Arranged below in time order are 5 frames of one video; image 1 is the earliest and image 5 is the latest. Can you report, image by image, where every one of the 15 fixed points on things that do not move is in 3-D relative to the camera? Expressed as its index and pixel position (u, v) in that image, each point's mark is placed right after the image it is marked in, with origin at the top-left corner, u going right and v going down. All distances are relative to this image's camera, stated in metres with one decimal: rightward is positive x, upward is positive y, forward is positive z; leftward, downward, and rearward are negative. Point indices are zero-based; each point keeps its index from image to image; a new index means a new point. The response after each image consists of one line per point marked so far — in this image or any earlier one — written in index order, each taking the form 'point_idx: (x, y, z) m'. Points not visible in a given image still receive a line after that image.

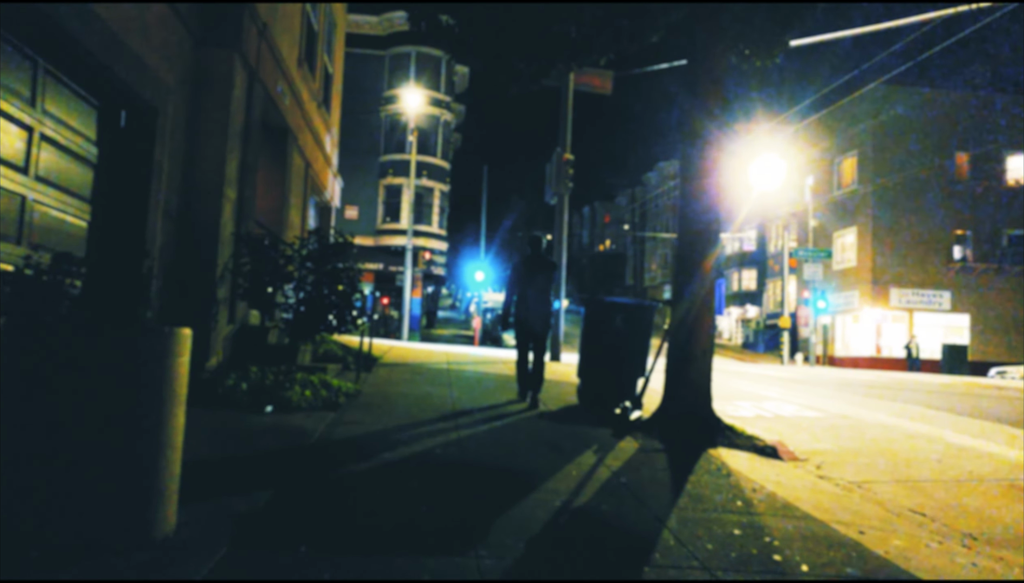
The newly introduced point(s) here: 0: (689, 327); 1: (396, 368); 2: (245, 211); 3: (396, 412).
0: (+1.6, -0.3, +7.3) m
1: (-1.6, -1.1, +11.5) m
2: (-2.8, +0.9, +8.5) m
3: (-1.1, -1.1, +7.6) m
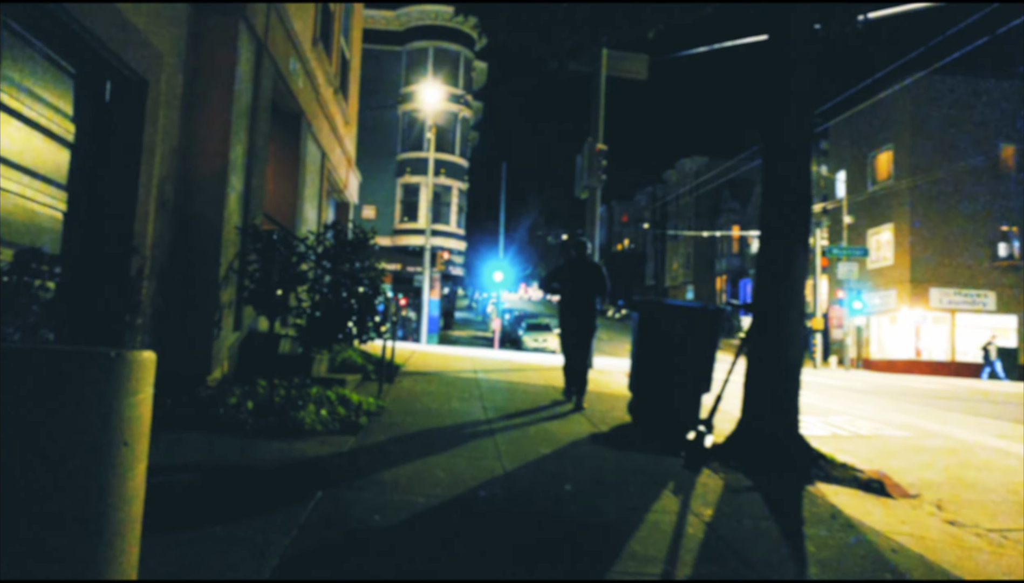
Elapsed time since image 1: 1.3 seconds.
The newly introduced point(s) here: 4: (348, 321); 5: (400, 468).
0: (+2.0, -0.3, +6.2) m
1: (-1.2, -1.1, +10.5) m
2: (-2.4, +0.8, +7.5) m
3: (-0.7, -1.1, +6.5) m
4: (-1.4, -0.3, +7.1) m
5: (-0.7, -1.1, +5.1) m
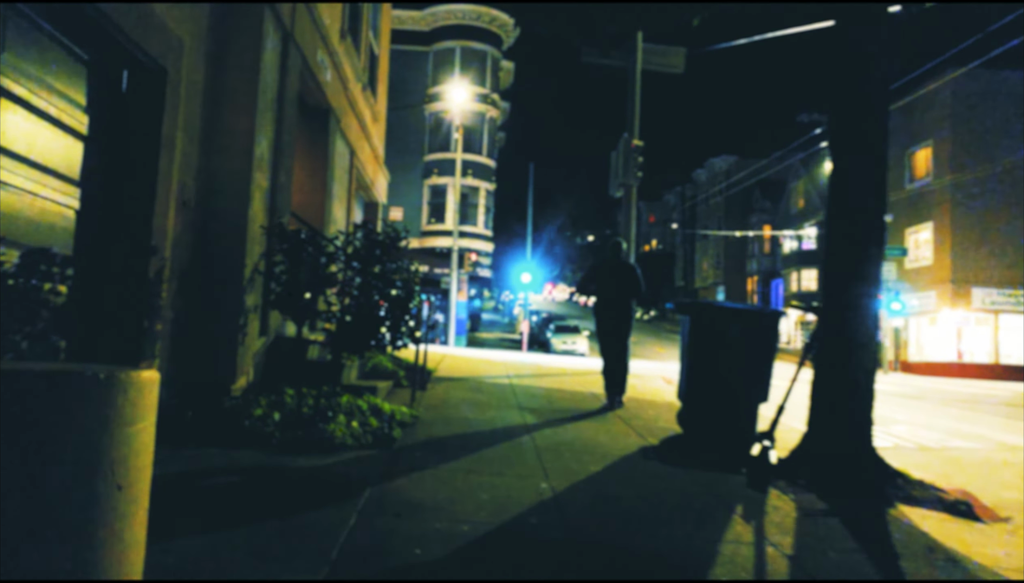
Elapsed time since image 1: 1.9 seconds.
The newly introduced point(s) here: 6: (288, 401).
0: (+2.3, -0.3, +5.6) m
1: (-0.7, -1.1, +10.0) m
2: (-2.0, +0.8, +7.1) m
3: (-0.4, -1.2, +6.1) m
4: (-1.1, -0.3, +6.7) m
5: (-0.4, -1.1, +4.6) m
6: (-1.7, -0.8, +6.1) m
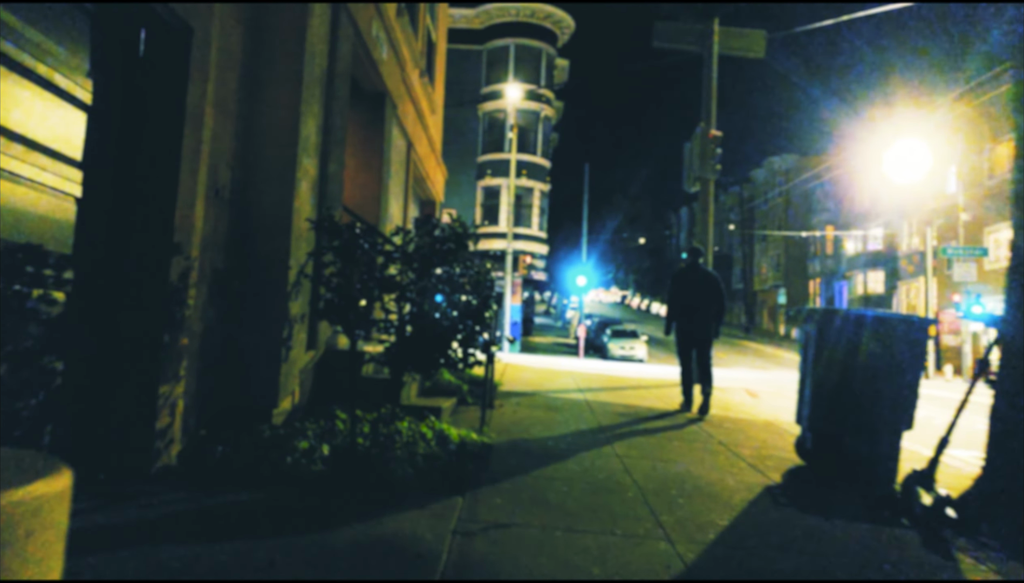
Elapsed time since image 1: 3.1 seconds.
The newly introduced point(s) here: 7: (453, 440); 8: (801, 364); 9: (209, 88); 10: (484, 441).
0: (+2.9, -0.4, +4.4) m
1: (+0.1, -1.2, +9.0) m
2: (-1.4, +0.8, +6.1) m
3: (+0.2, -1.2, +5.0) m
4: (-0.5, -0.3, +5.7) m
5: (+0.1, -1.2, +3.6) m
6: (-1.1, -0.9, +5.1) m
7: (-0.4, -1.0, +5.5) m
8: (+2.2, -0.6, +6.2) m
9: (-1.7, +1.2, +4.7) m
10: (-0.2, -1.1, +6.0) m
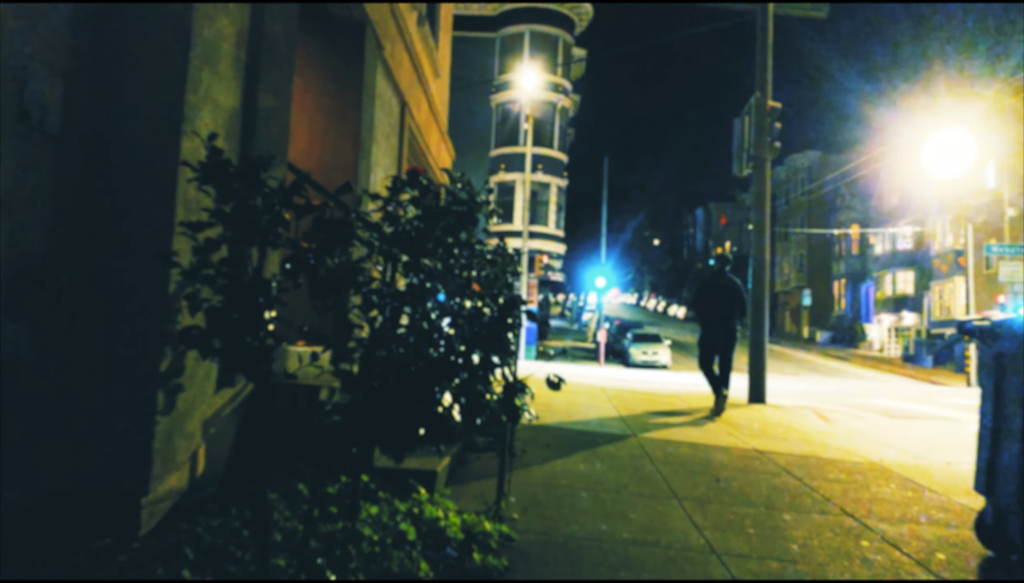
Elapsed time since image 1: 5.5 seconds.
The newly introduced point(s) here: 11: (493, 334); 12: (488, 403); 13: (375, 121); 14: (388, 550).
0: (+3.0, -0.4, +2.2) m
1: (+0.3, -1.2, +6.8) m
2: (-1.2, +0.8, +4.0) m
3: (+0.4, -1.2, +2.8) m
4: (-0.3, -0.3, +3.5) m
5: (+0.2, -1.2, +1.4) m
6: (-0.9, -0.9, +2.9) m
7: (-0.3, -1.0, +3.3) m
8: (+2.4, -0.6, +4.0) m
9: (-1.6, +1.2, +2.5) m
10: (-0.1, -1.1, +3.8) m
11: (-0.1, -0.2, +3.6) m
12: (-0.1, -0.5, +3.7) m
13: (-1.1, +1.4, +6.8) m
14: (-0.5, -1.0, +3.0) m
